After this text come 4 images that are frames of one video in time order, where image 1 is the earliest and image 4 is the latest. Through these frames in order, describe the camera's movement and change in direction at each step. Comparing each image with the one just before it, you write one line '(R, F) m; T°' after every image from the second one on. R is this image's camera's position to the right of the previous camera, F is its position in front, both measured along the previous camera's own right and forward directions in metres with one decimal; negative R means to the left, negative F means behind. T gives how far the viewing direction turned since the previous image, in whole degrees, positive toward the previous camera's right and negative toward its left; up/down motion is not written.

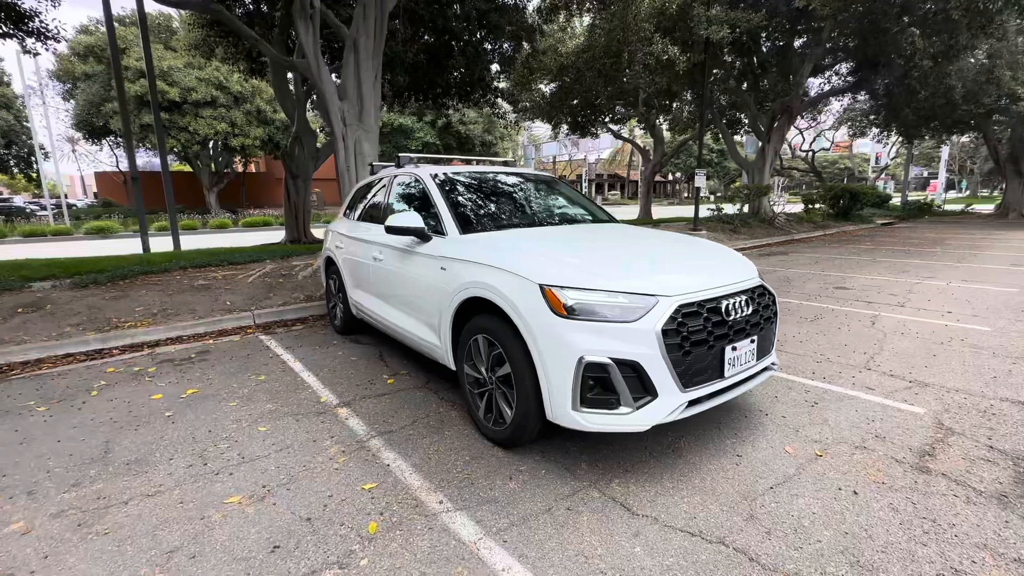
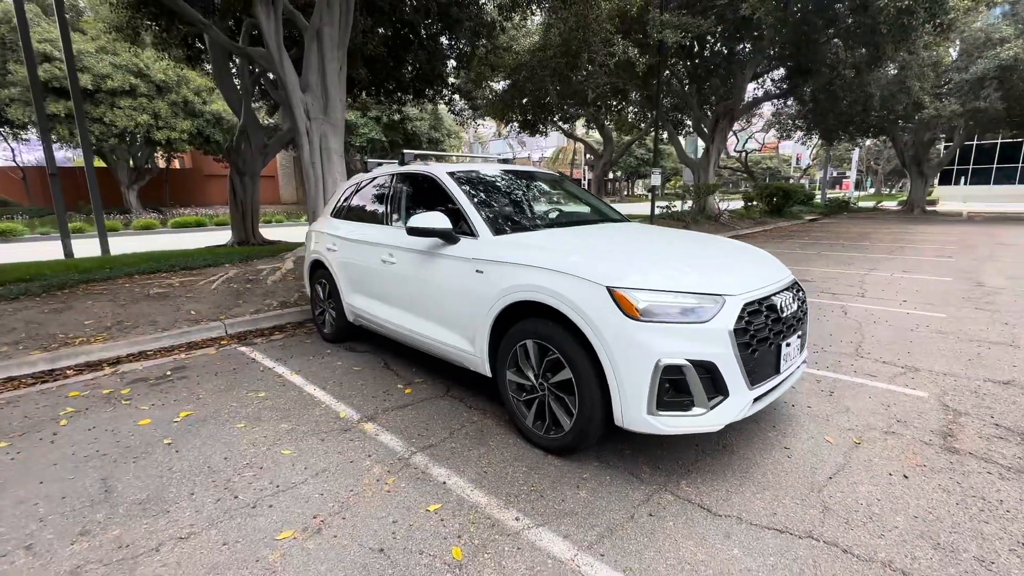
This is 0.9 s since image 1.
(-0.6, +0.1) m; +7°
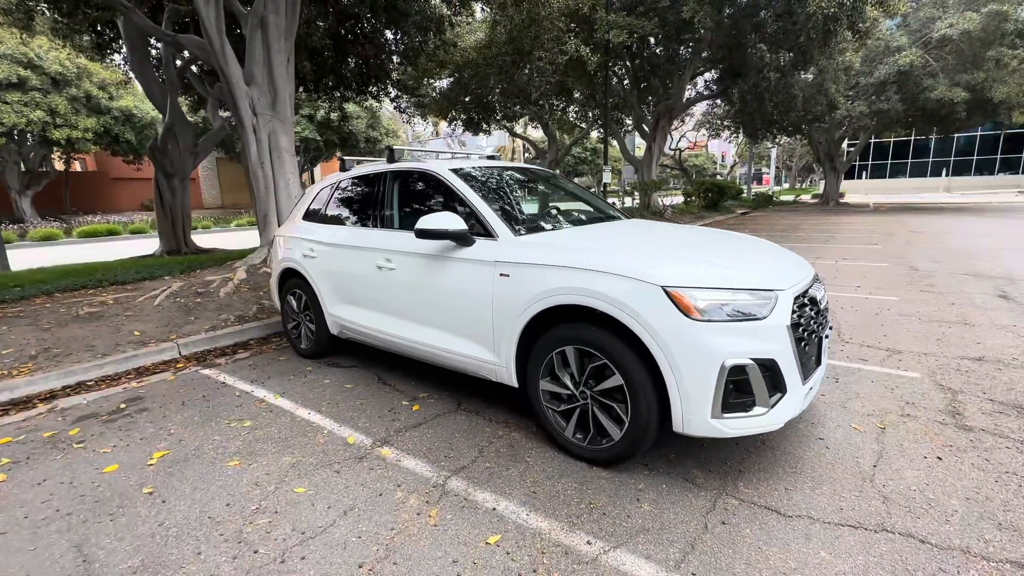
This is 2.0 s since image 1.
(-0.5, +0.2) m; +7°
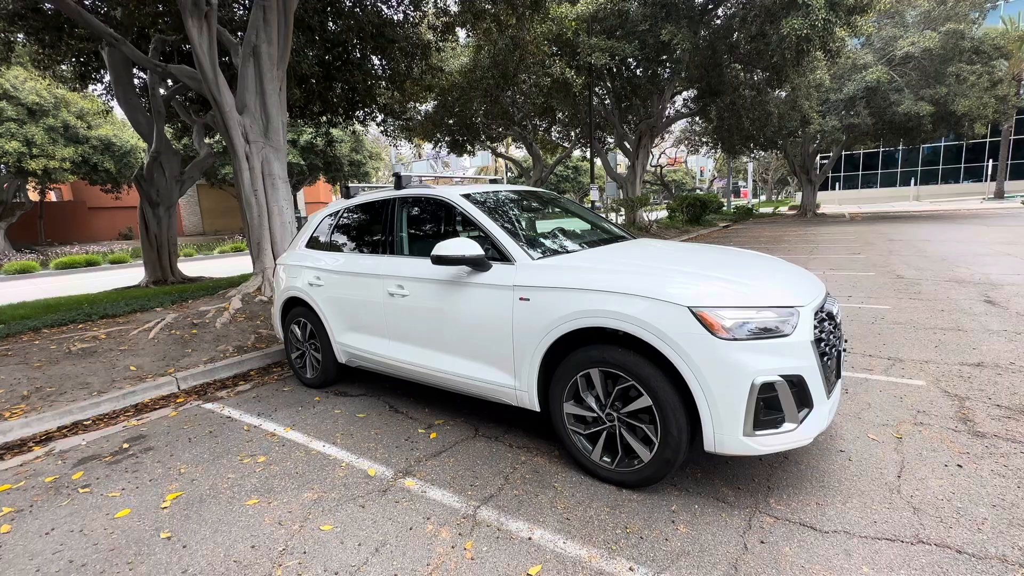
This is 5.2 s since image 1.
(-0.2, 0.0) m; +2°
